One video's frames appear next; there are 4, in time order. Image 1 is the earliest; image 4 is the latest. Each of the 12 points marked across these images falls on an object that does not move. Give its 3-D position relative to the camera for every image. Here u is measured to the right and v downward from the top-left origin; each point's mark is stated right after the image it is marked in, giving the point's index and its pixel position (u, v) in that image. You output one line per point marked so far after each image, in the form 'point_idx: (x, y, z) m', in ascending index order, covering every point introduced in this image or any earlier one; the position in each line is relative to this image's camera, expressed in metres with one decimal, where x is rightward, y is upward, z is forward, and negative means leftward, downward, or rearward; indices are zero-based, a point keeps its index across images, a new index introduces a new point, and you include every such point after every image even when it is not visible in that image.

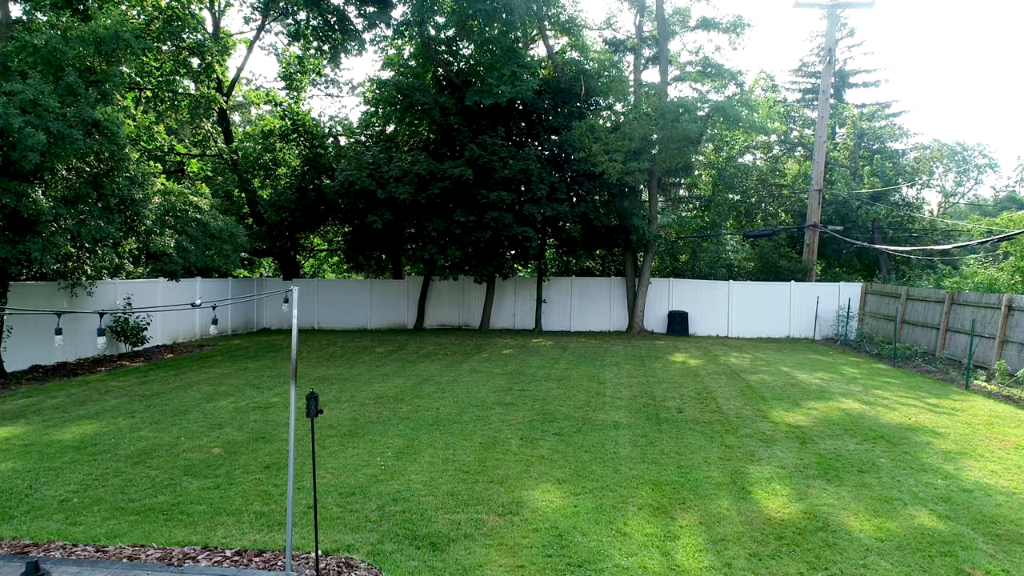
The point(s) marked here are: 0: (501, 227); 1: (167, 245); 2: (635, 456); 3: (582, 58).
0: (-0.3, +1.5, +14.7) m
1: (-6.7, +0.8, +11.9) m
2: (+1.3, -1.7, +6.1) m
3: (+1.9, +6.2, +16.3) m
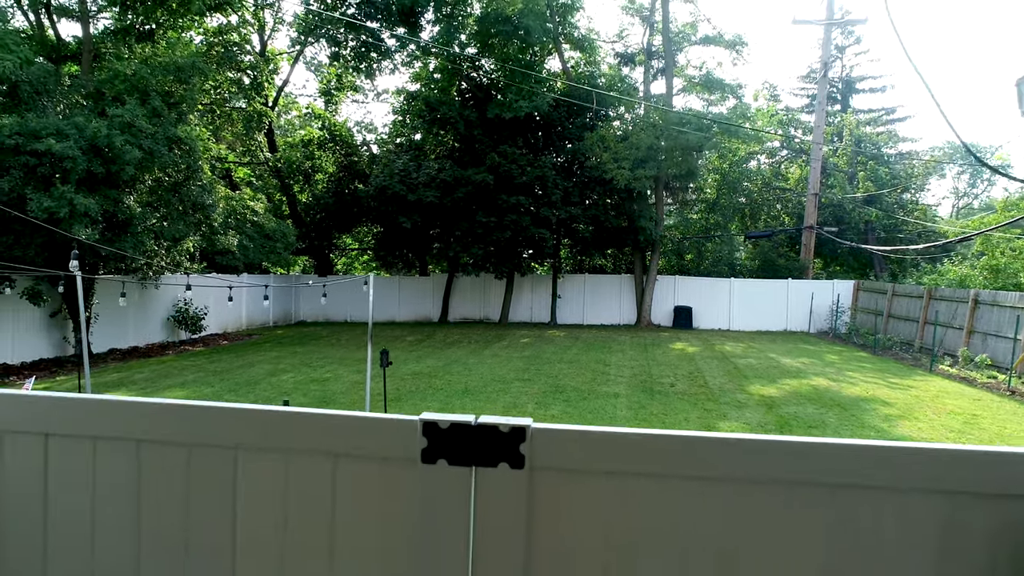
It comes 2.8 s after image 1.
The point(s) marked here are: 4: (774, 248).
0: (+0.2, +1.6, +16.2) m
1: (-6.3, +1.0, +13.5) m
2: (+1.5, -1.6, +7.5) m
3: (+2.4, +6.3, +17.7) m
4: (+8.3, +1.3, +19.2) m
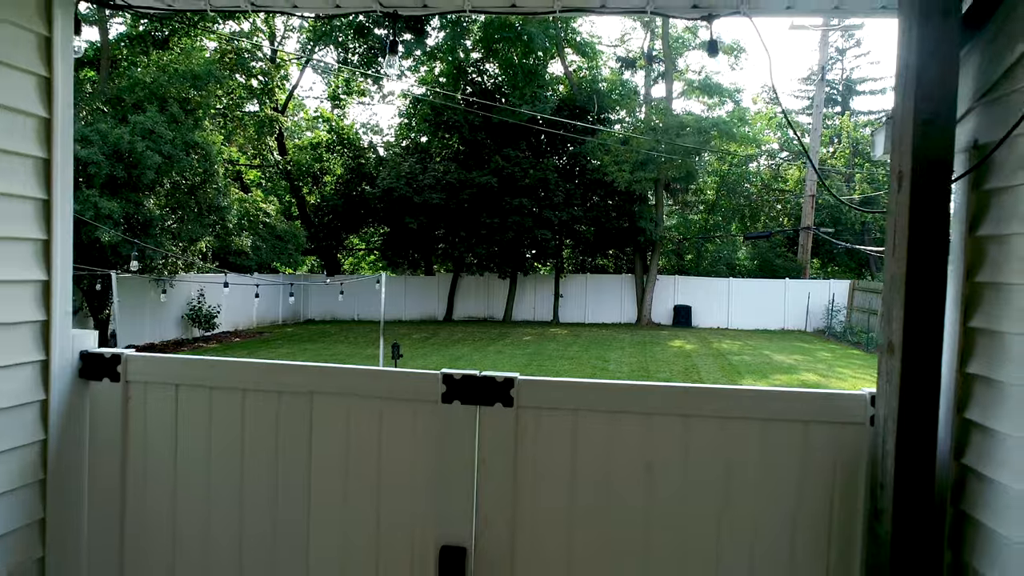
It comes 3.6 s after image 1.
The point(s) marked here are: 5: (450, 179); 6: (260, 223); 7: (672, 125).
0: (+0.3, +1.6, +16.6) m
1: (-6.3, +1.0, +14.0) m
2: (+1.5, -1.6, +8.0) m
3: (+2.5, +6.3, +18.1) m
4: (+8.5, +1.3, +19.6) m
5: (-1.7, +3.0, +16.5) m
6: (-6.4, +1.6, +15.2) m
7: (+4.4, +4.5, +16.7) m
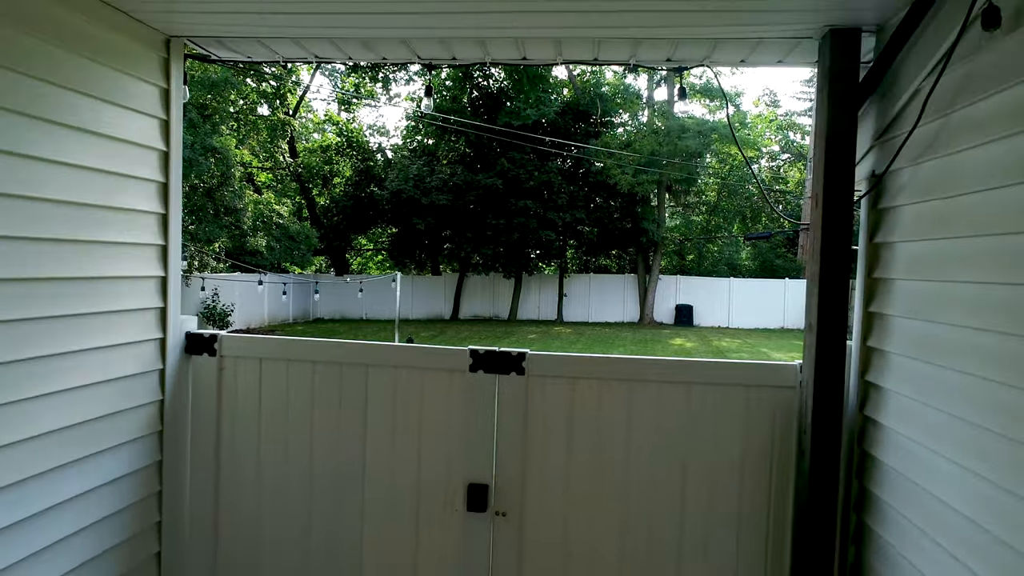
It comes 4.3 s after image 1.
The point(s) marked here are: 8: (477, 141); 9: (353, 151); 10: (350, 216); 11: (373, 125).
0: (+0.4, +1.6, +17.0) m
1: (-6.1, +1.0, +14.4) m
2: (+1.6, -1.6, +8.4) m
3: (+2.7, +6.4, +18.5) m
4: (+8.6, +1.3, +19.9) m
5: (-1.6, +3.0, +16.9) m
6: (-6.2, +1.7, +15.7) m
7: (+4.6, +4.5, +17.0) m
8: (-1.0, +4.3, +17.7) m
9: (-4.9, +4.2, +18.6) m
10: (-4.9, +2.2, +18.3) m
11: (-4.4, +5.2, +19.3) m
